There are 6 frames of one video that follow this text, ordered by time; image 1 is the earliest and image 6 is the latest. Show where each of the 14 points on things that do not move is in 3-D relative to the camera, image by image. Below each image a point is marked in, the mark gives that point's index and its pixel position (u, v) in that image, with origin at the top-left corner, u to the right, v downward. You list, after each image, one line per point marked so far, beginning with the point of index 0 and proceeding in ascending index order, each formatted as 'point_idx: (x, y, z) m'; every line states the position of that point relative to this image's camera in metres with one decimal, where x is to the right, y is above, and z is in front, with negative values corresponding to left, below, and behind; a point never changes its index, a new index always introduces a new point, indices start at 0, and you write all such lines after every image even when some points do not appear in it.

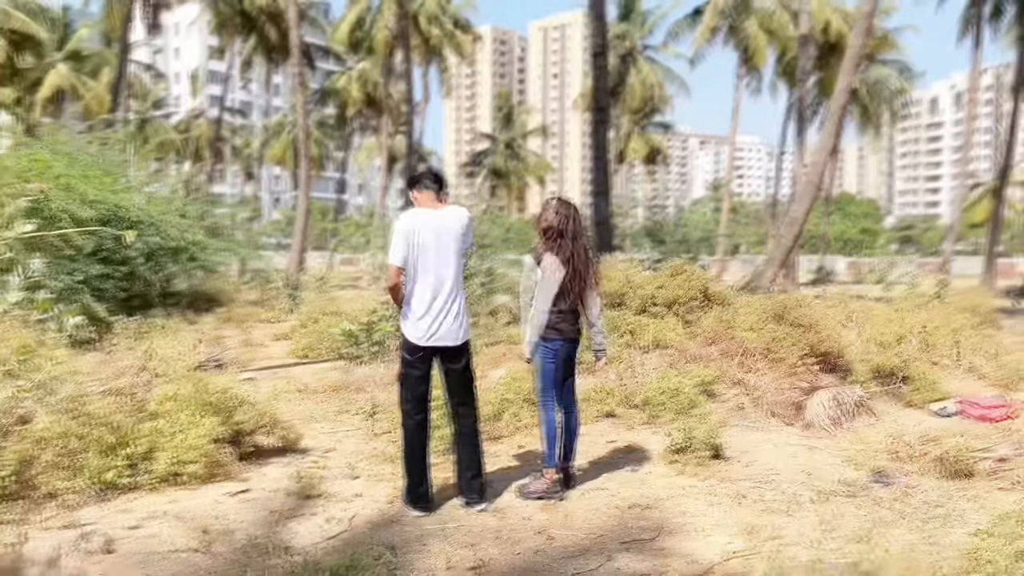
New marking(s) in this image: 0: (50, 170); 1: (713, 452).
0: (-7.0, +1.8, +13.4) m
1: (+1.3, -1.0, +5.5) m
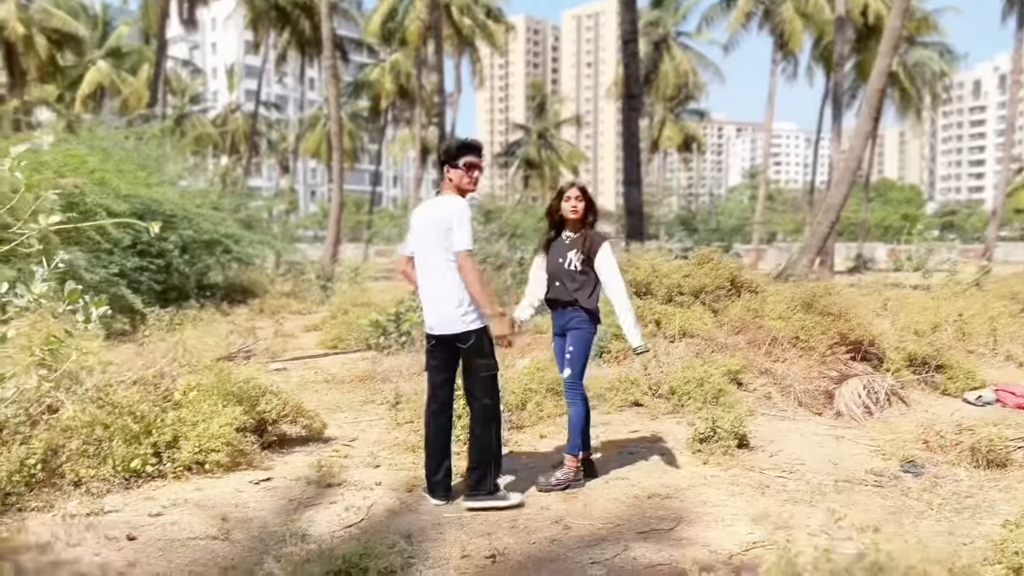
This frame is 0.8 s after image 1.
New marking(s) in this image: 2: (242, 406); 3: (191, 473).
0: (-6.6, +1.9, +13.6) m
1: (+1.4, -1.0, +5.4) m
2: (-1.6, -0.7, +5.1) m
3: (-1.7, -1.0, +4.5) m
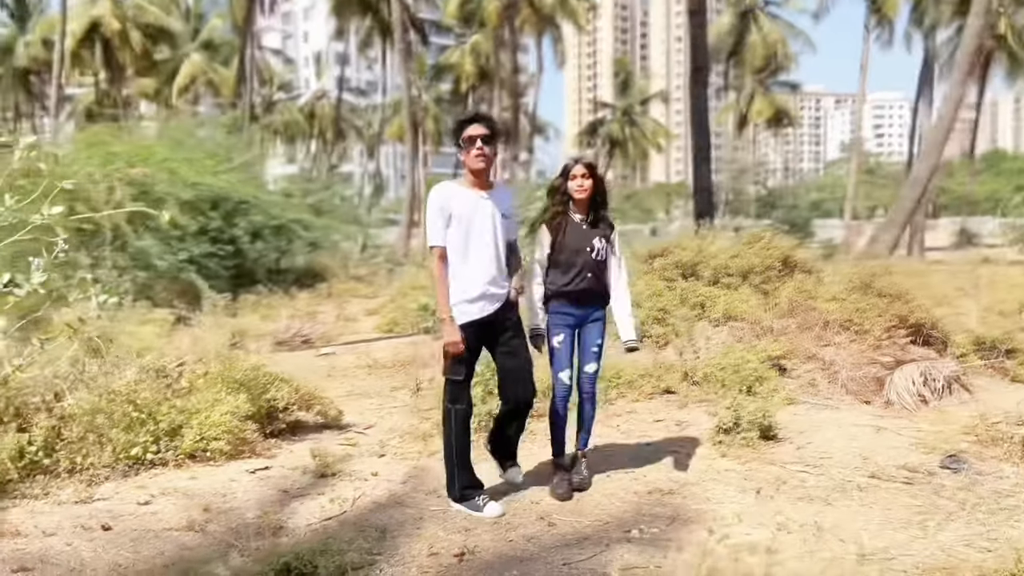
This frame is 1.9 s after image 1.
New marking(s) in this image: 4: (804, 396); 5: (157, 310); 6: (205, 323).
0: (-5.6, +2.1, +14.0) m
1: (+1.5, -0.9, +5.1) m
2: (-1.5, -0.6, +5.1) m
3: (-1.7, -0.9, +4.6) m
4: (+2.1, -0.8, +6.4) m
5: (-4.7, -0.3, +11.5) m
6: (-3.9, -0.4, +11.0) m
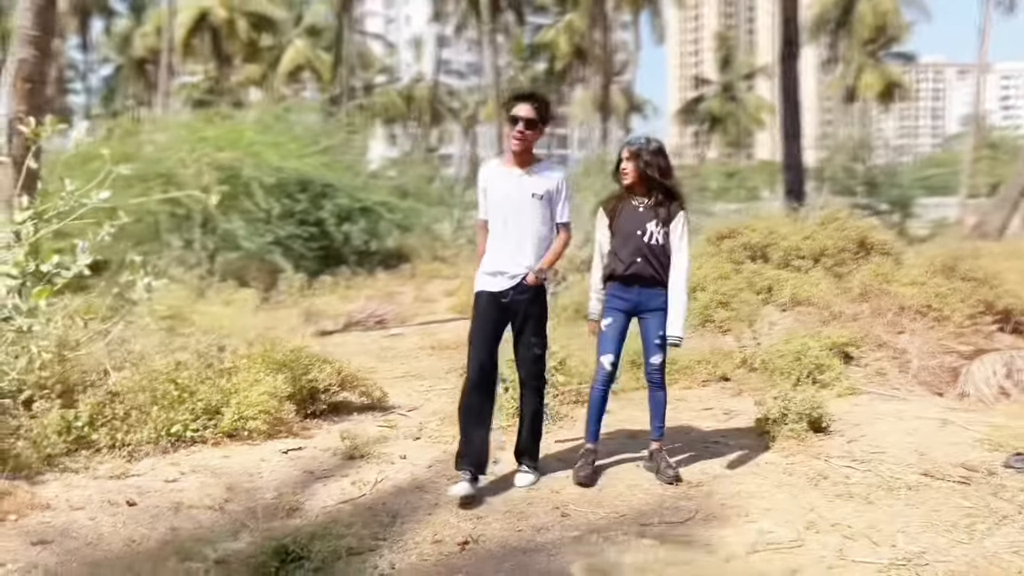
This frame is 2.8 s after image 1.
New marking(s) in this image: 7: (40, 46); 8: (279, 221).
0: (-4.4, +2.5, +14.4) m
1: (+1.7, -0.8, +4.9) m
2: (-1.3, -0.5, +5.2) m
3: (-1.5, -0.8, +4.7) m
4: (+2.5, -0.7, +6.0) m
5: (-3.7, 0.0, +11.9) m
6: (-3.0, -0.2, +11.3) m
7: (-4.2, +2.2, +7.9) m
8: (-3.9, +1.1, +14.5) m
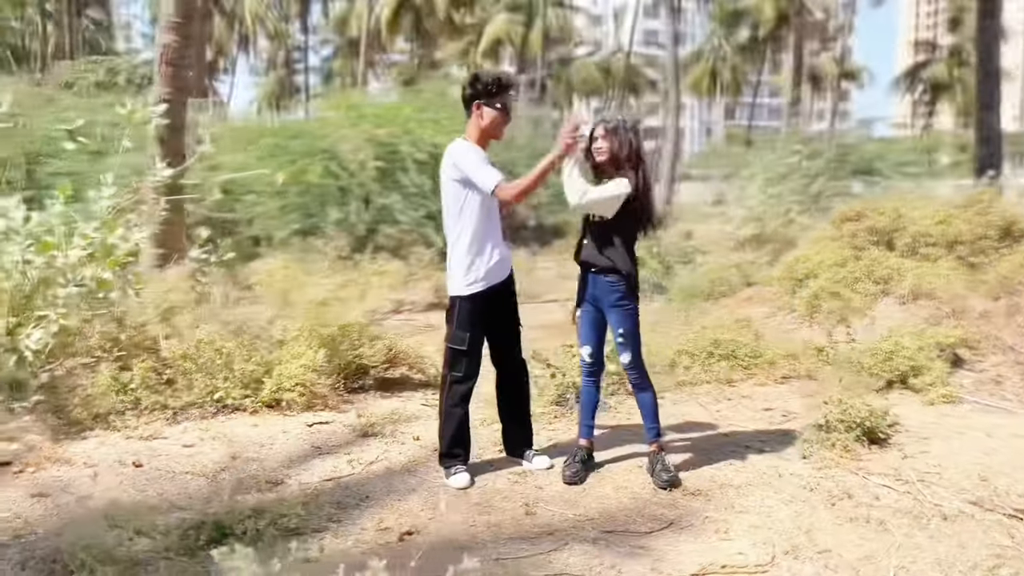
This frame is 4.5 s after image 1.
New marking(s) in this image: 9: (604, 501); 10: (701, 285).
0: (-1.8, +2.9, +14.9) m
1: (+1.8, -0.7, +4.3) m
2: (-1.1, -0.4, +5.3) m
3: (-1.4, -0.7, +4.9) m
4: (+2.8, -0.6, +5.3) m
5: (-1.8, +0.4, +12.4) m
6: (-1.3, +0.2, +11.7) m
7: (-3.2, +2.5, +8.5) m
8: (-1.4, +1.6, +14.9) m
9: (+0.4, -0.9, +3.6) m
10: (+1.8, 0.0, +8.5) m
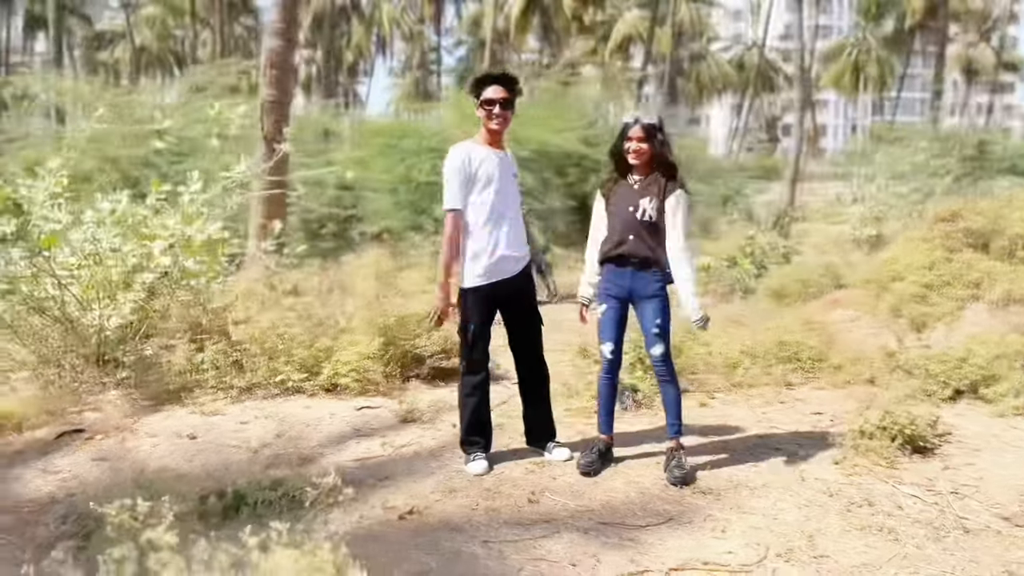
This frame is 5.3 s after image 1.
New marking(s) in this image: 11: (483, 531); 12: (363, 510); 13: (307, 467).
0: (0.0, +3.0, +15.1) m
1: (+1.9, -0.7, +4.2) m
2: (-0.8, -0.3, +5.5) m
3: (-1.1, -0.6, +5.2) m
4: (+3.1, -0.7, +4.9) m
5: (-0.4, +0.4, +12.7) m
6: (0.0, +0.2, +11.9) m
7: (-2.3, +2.6, +9.0) m
8: (+0.4, +1.6, +15.1) m
9: (+0.4, -0.9, +3.7) m
10: (+2.6, 0.0, +8.3) m
11: (-0.1, -0.9, +3.3) m
12: (-0.6, -0.9, +3.5) m
13: (-0.9, -0.8, +4.0) m
